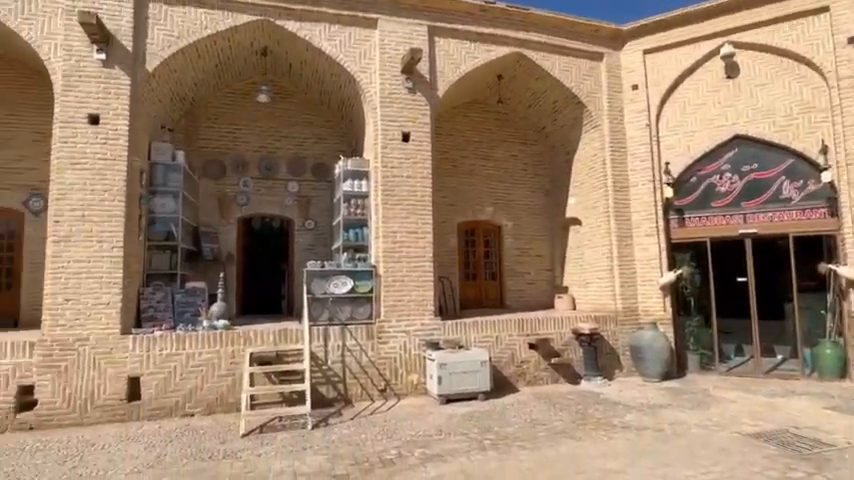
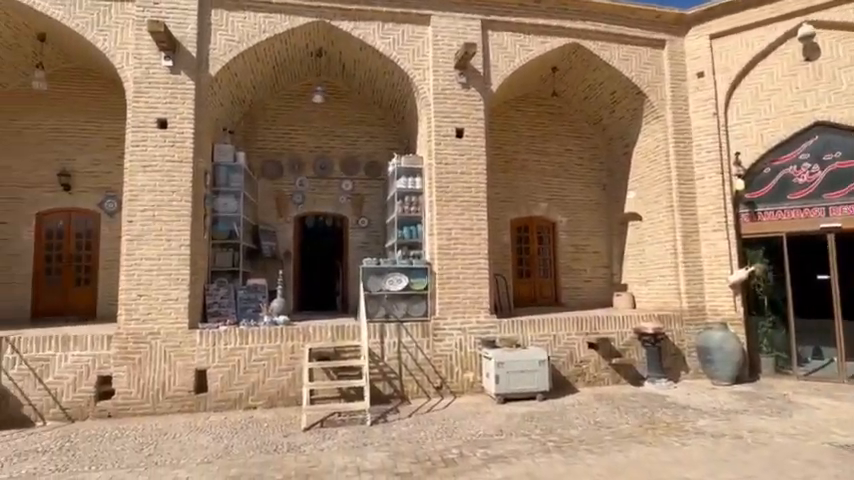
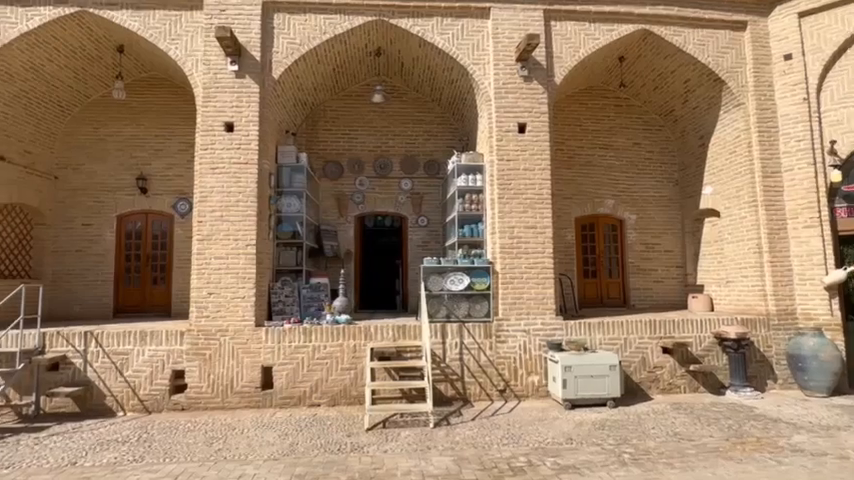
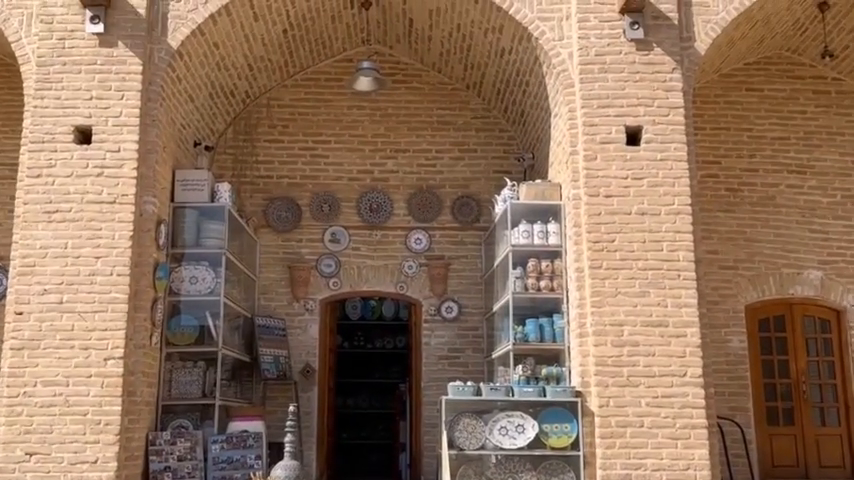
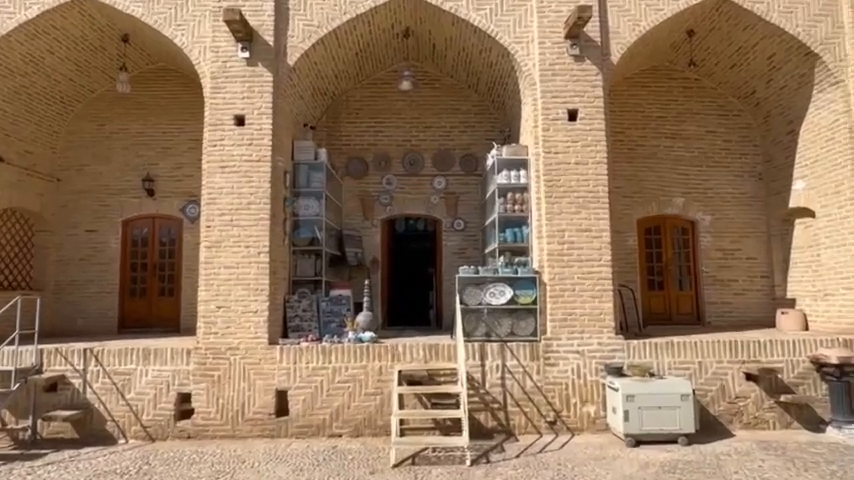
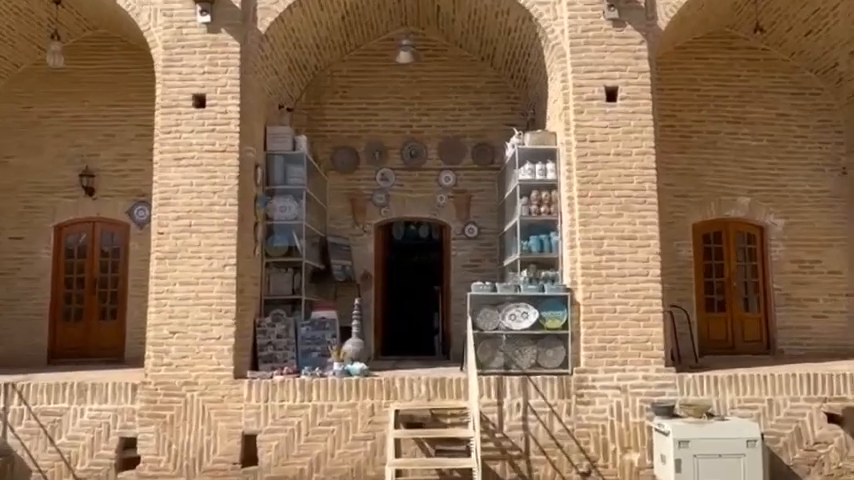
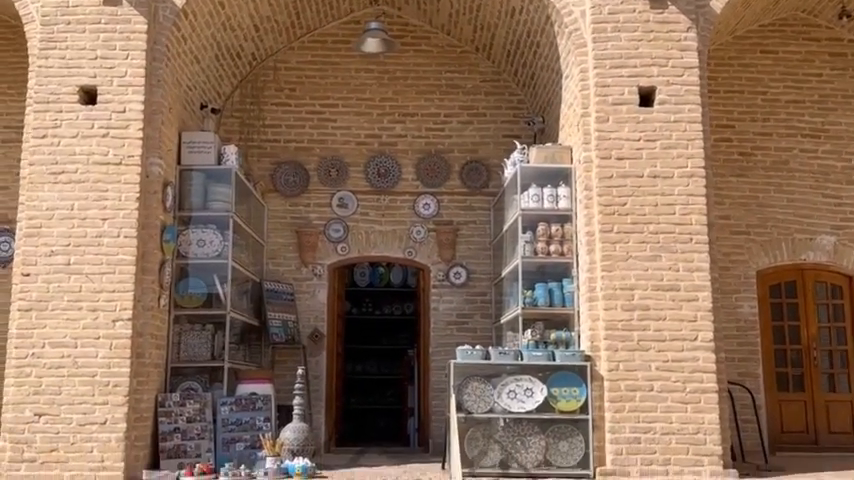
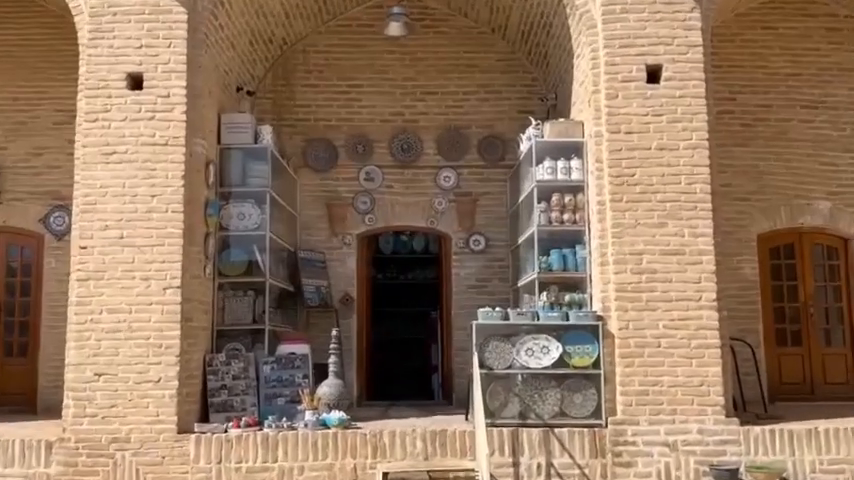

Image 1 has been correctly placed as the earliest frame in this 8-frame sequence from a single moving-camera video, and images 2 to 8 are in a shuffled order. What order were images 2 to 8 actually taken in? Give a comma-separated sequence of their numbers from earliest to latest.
2, 3, 5, 6, 8, 4, 7
